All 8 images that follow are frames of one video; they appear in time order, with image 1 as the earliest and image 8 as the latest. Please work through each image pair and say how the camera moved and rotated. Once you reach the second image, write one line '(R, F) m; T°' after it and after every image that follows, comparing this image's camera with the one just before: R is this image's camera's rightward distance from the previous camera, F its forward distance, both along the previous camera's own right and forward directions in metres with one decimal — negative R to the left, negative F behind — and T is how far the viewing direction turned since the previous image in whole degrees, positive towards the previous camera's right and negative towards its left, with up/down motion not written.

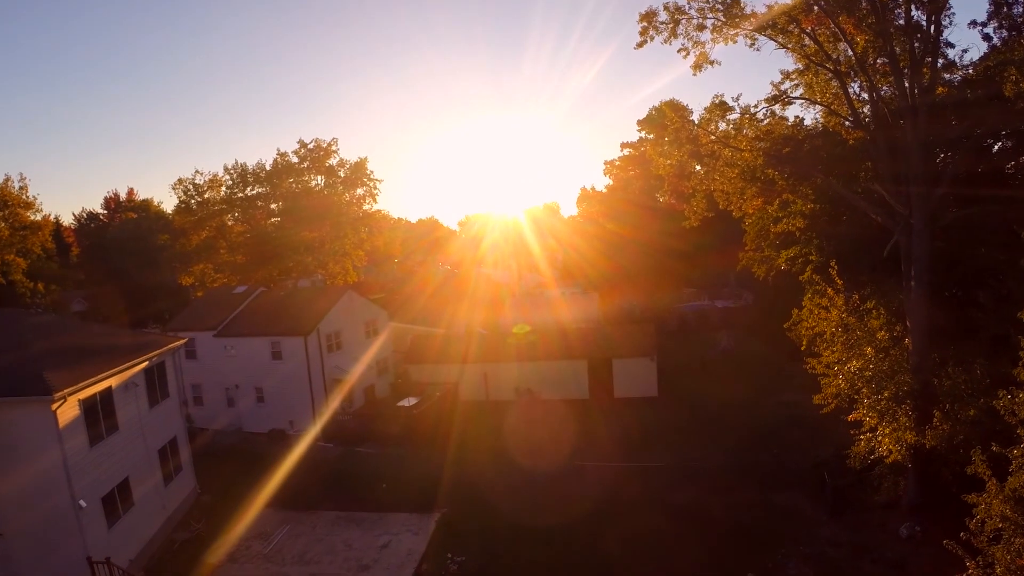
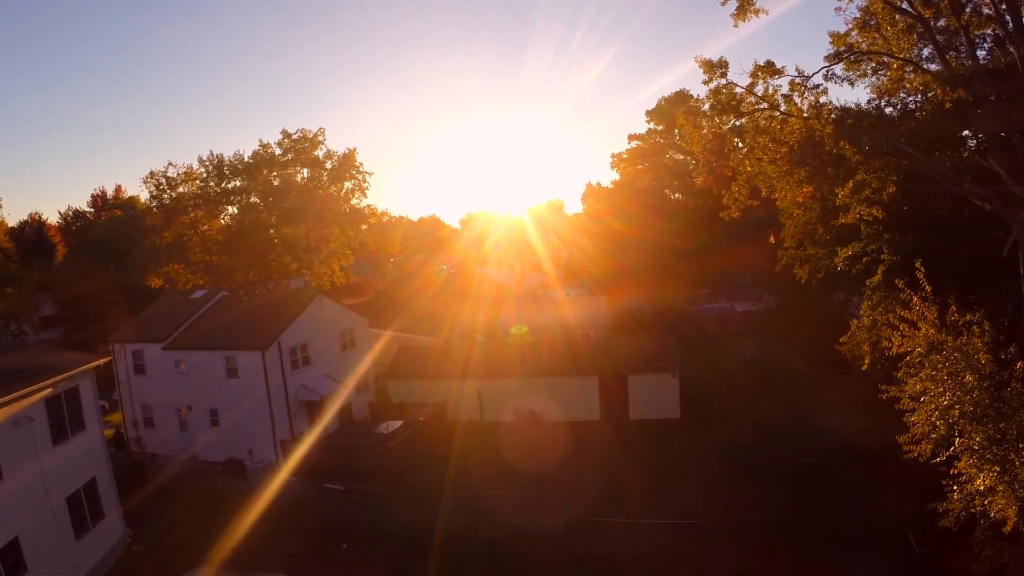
(+0.2, +3.8) m; 0°
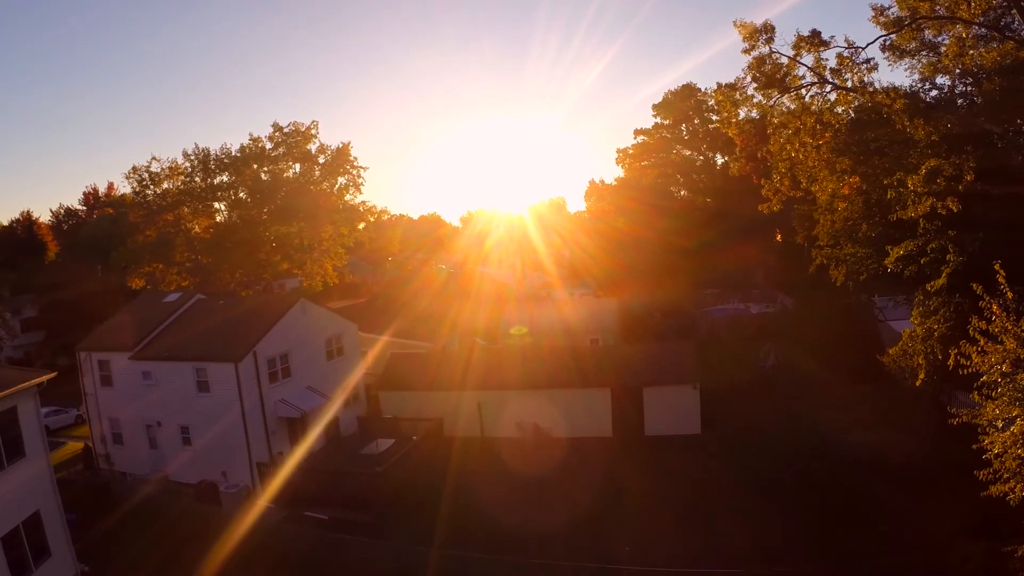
(-0.1, +2.1) m; 0°
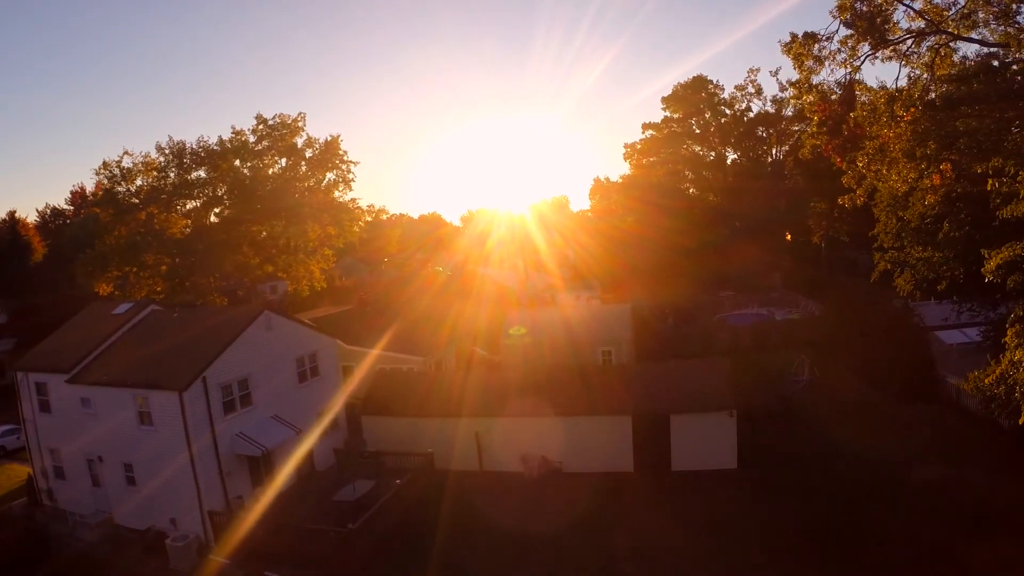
(0.0, +3.0) m; 0°
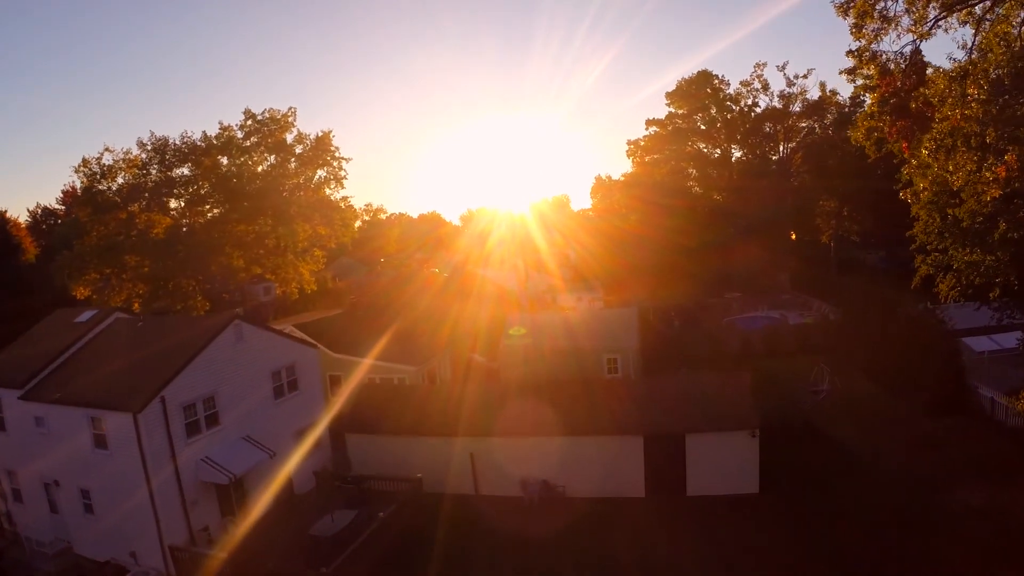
(+0.1, +1.7) m; 0°
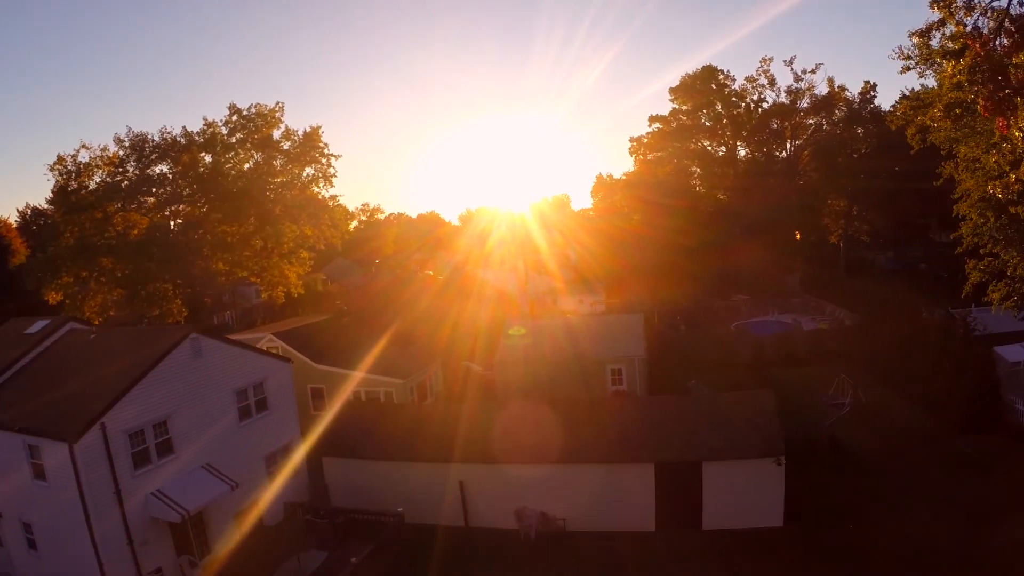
(+0.1, +1.7) m; 0°
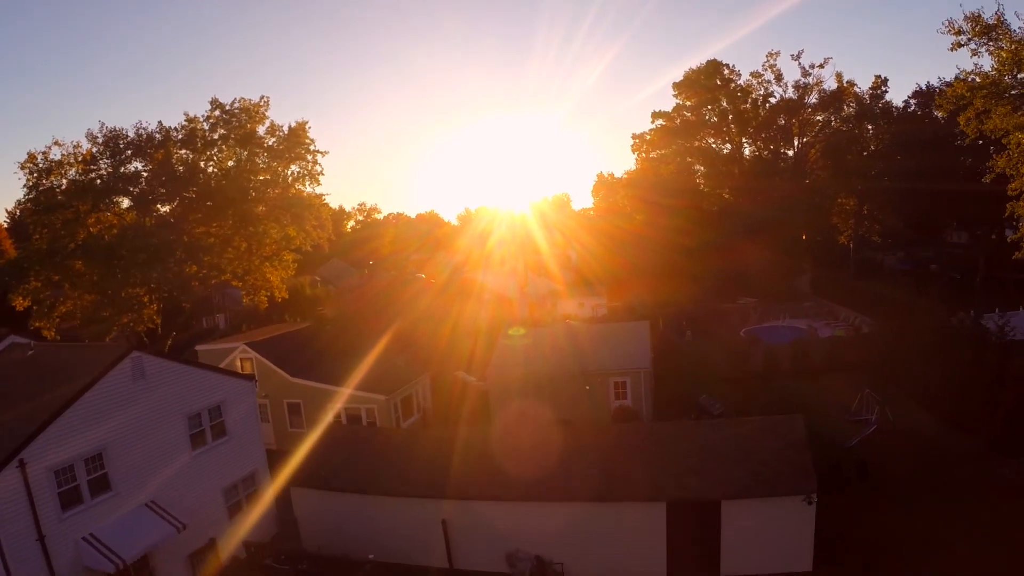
(+0.2, +1.8) m; 0°
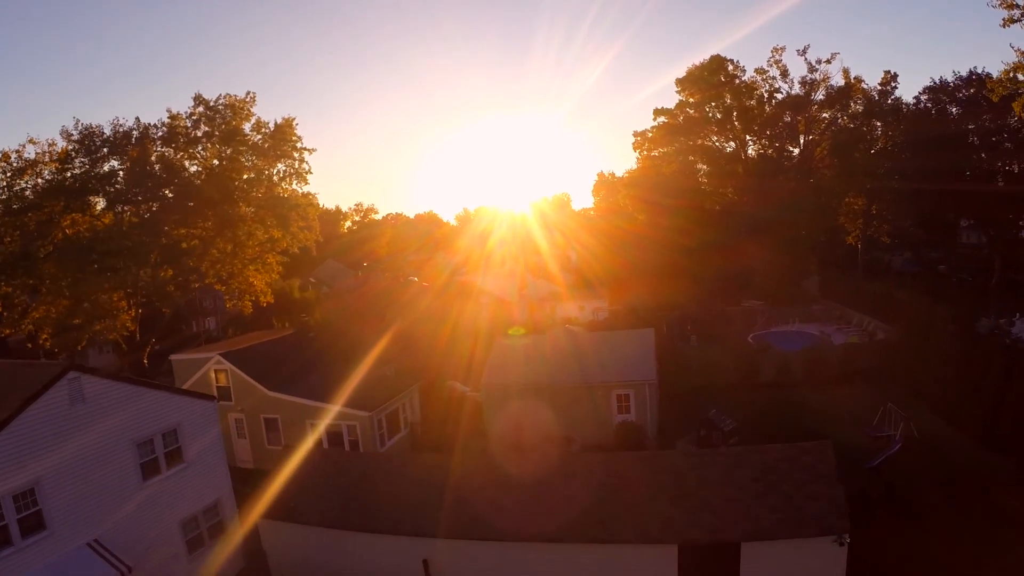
(+0.2, +1.5) m; 0°
